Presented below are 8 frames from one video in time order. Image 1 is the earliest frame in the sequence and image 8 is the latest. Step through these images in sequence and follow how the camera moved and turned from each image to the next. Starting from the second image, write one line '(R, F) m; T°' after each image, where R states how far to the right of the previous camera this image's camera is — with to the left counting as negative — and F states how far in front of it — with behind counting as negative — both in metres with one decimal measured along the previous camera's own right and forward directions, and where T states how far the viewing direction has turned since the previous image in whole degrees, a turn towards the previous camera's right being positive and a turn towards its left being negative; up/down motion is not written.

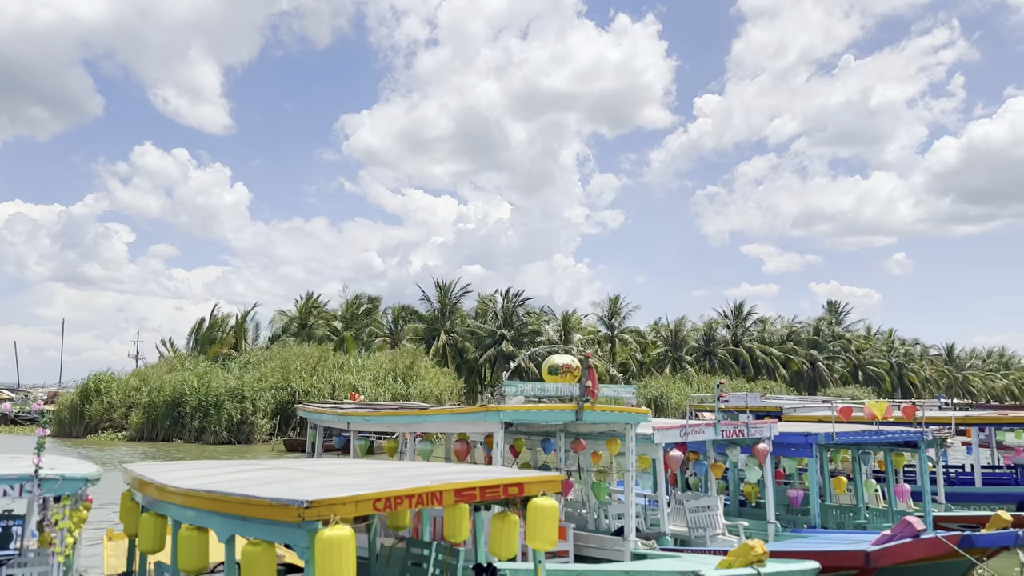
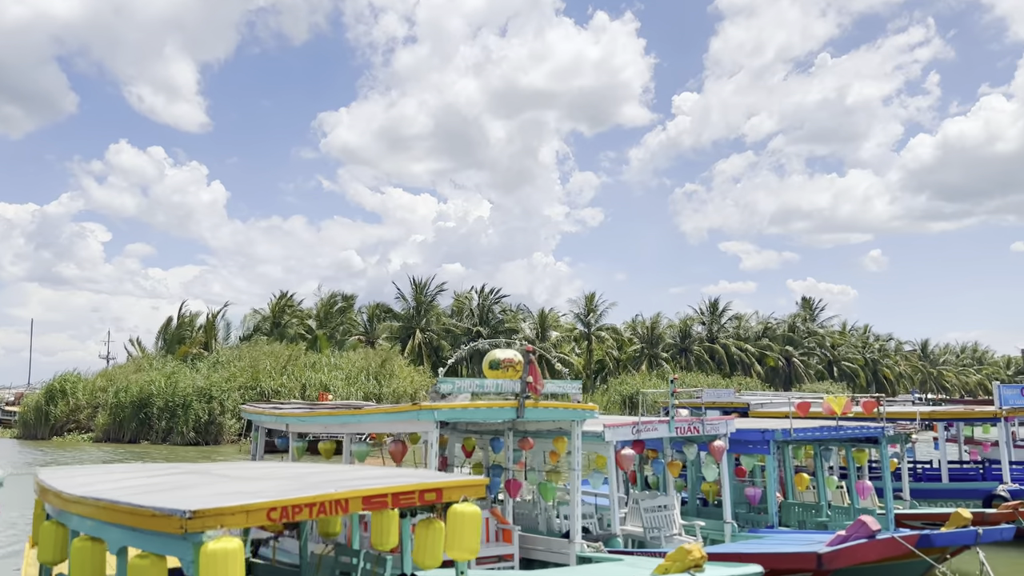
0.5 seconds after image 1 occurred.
(+0.5, +0.5) m; +1°
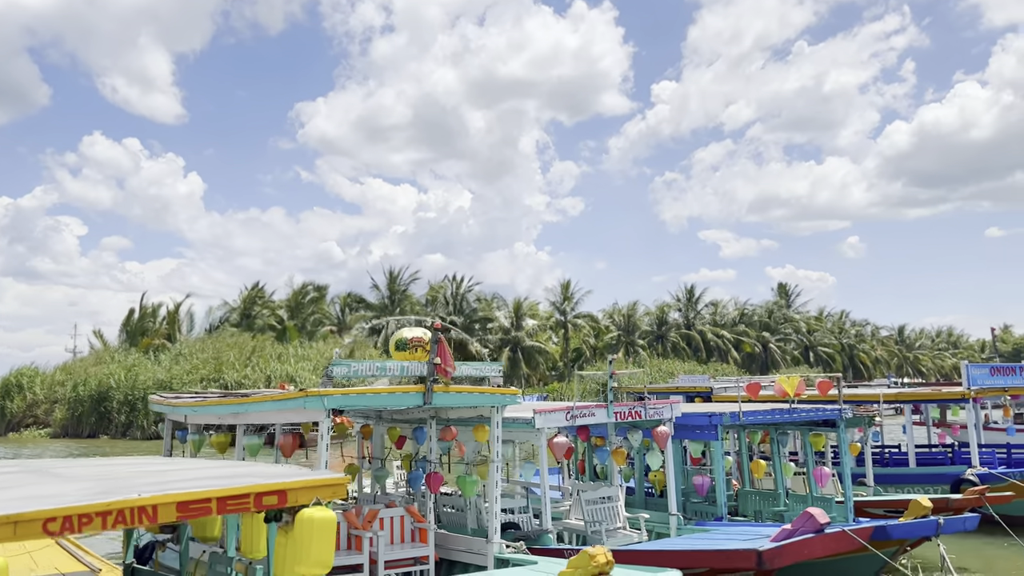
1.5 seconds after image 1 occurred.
(+0.8, +1.0) m; +1°
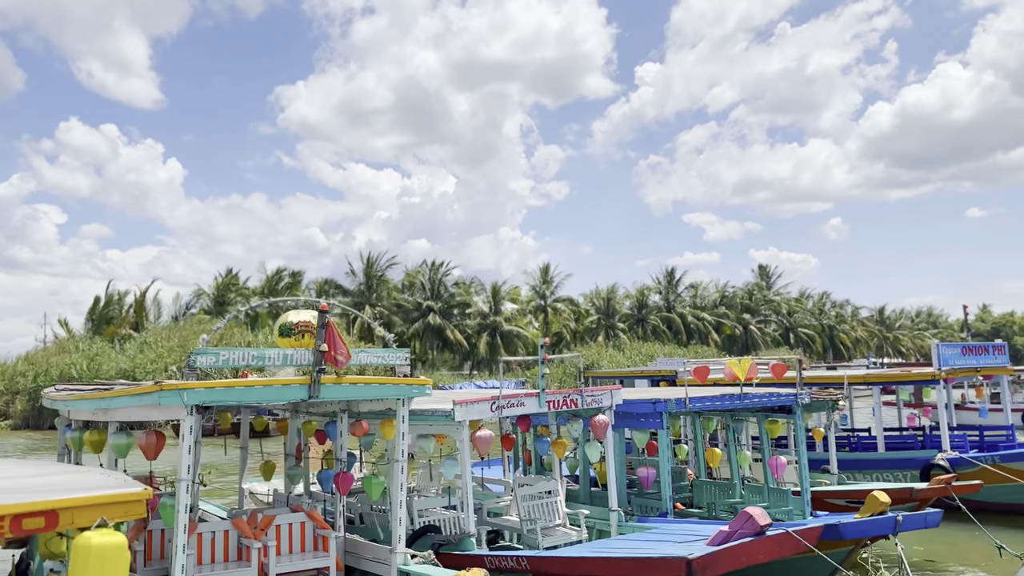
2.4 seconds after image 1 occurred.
(+0.8, +1.0) m; +1°
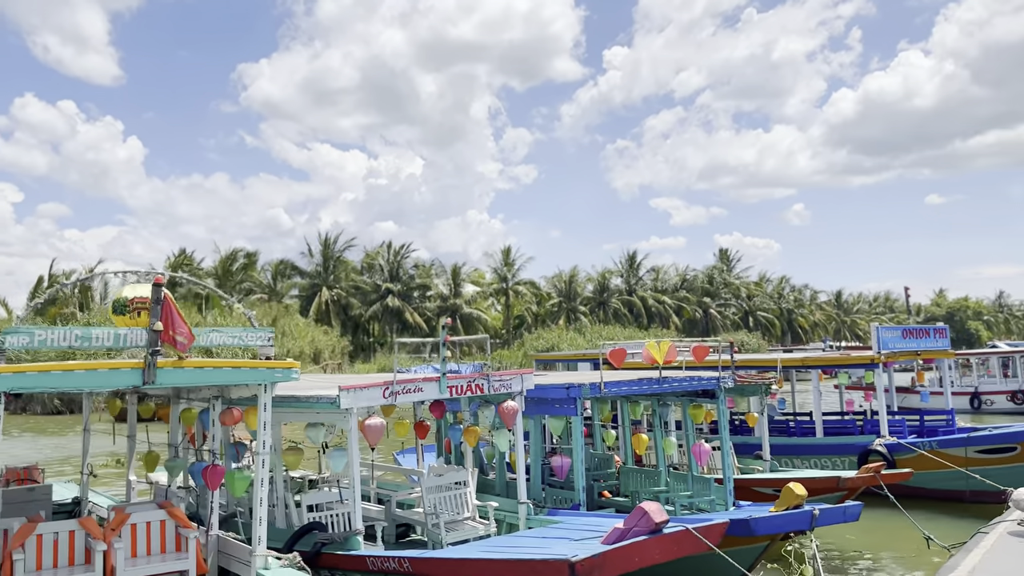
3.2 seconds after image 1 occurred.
(+0.8, +0.8) m; +2°
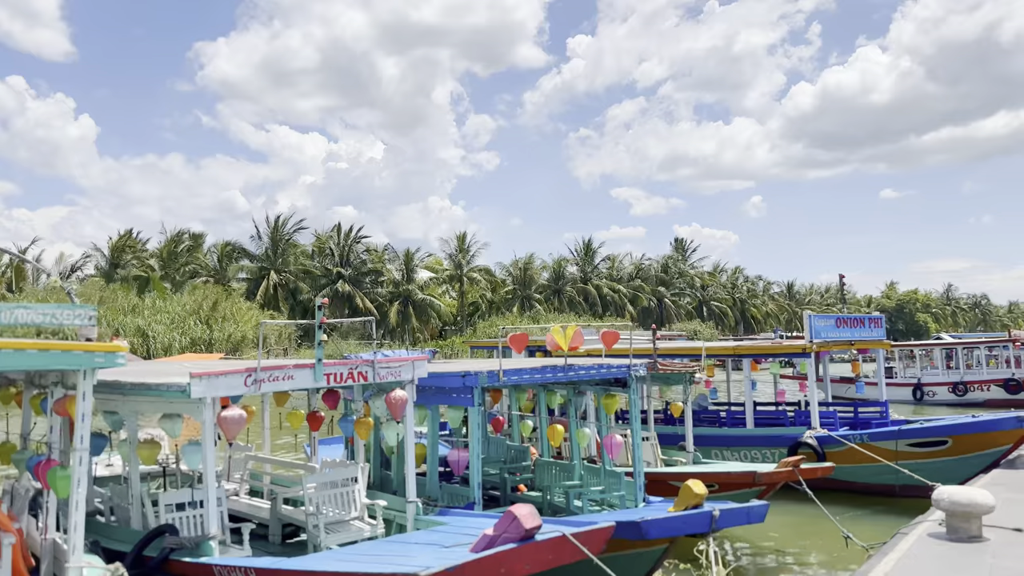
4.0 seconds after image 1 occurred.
(+0.8, +0.8) m; +3°
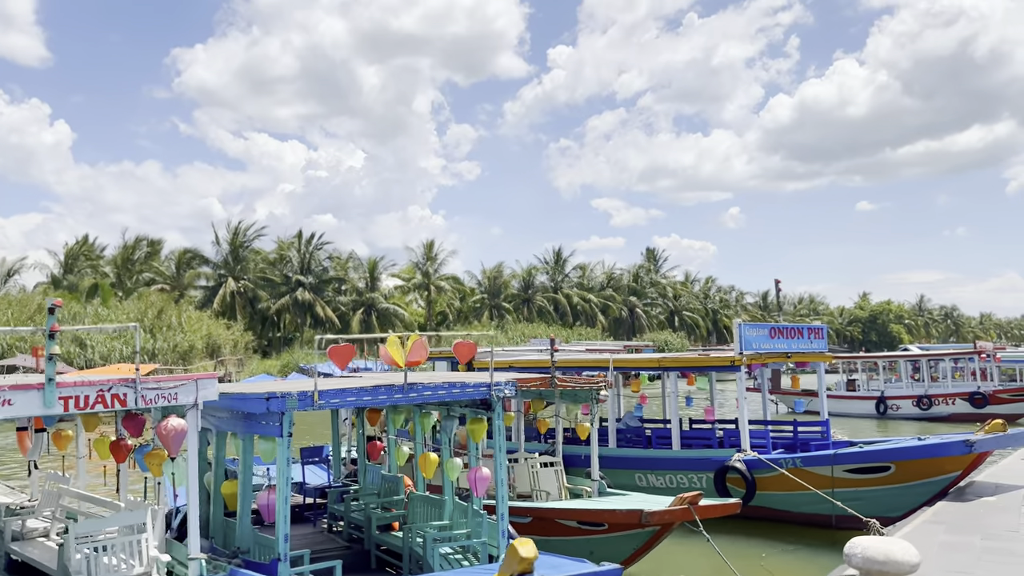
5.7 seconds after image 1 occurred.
(+1.5, +1.7) m; +1°
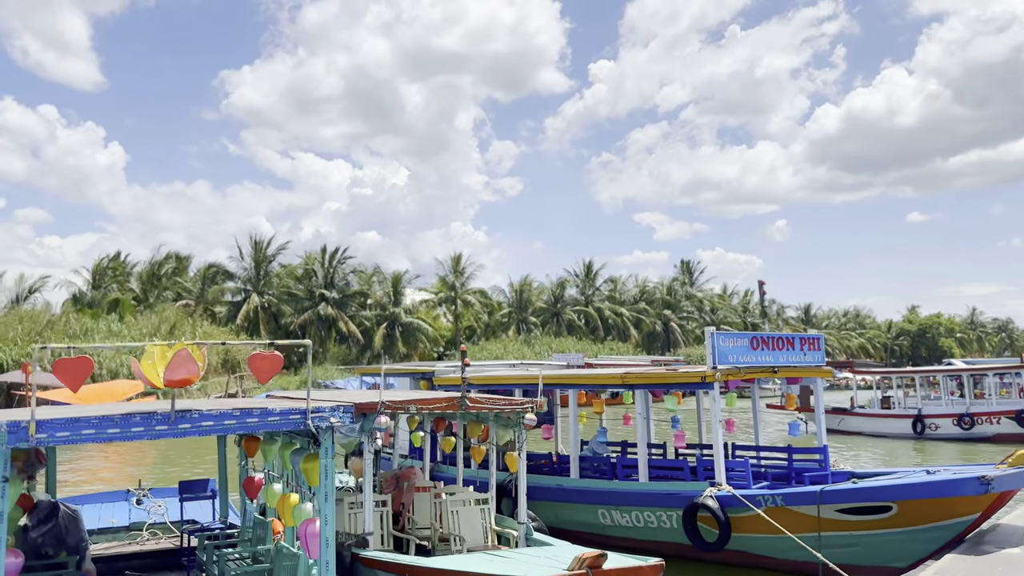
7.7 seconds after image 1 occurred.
(+1.7, +2.0) m; -3°
